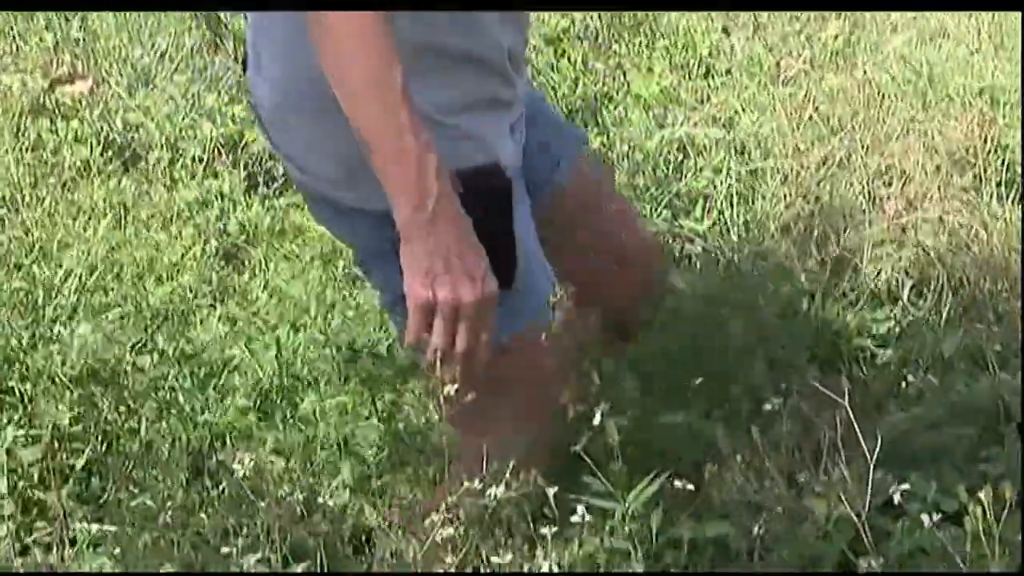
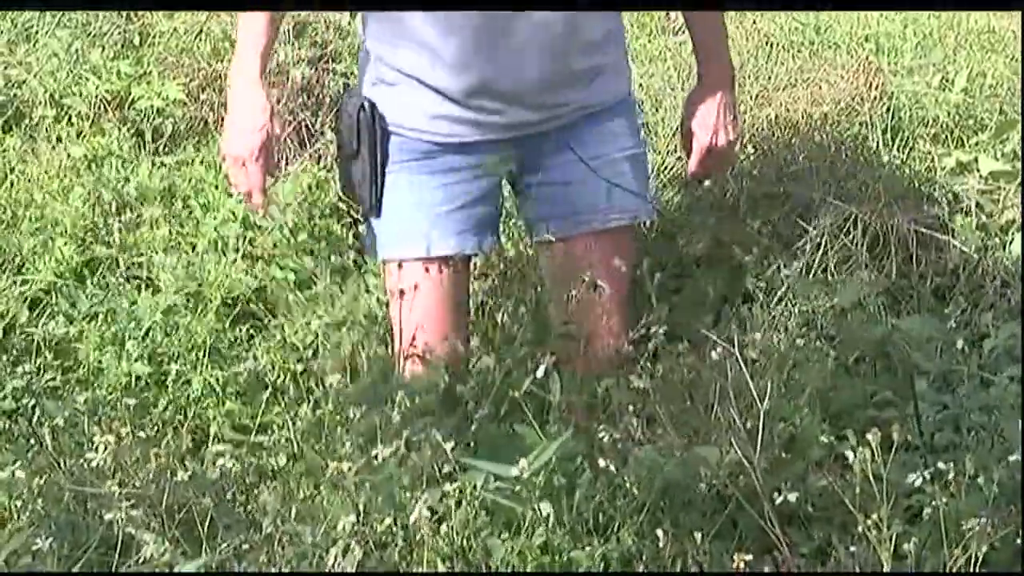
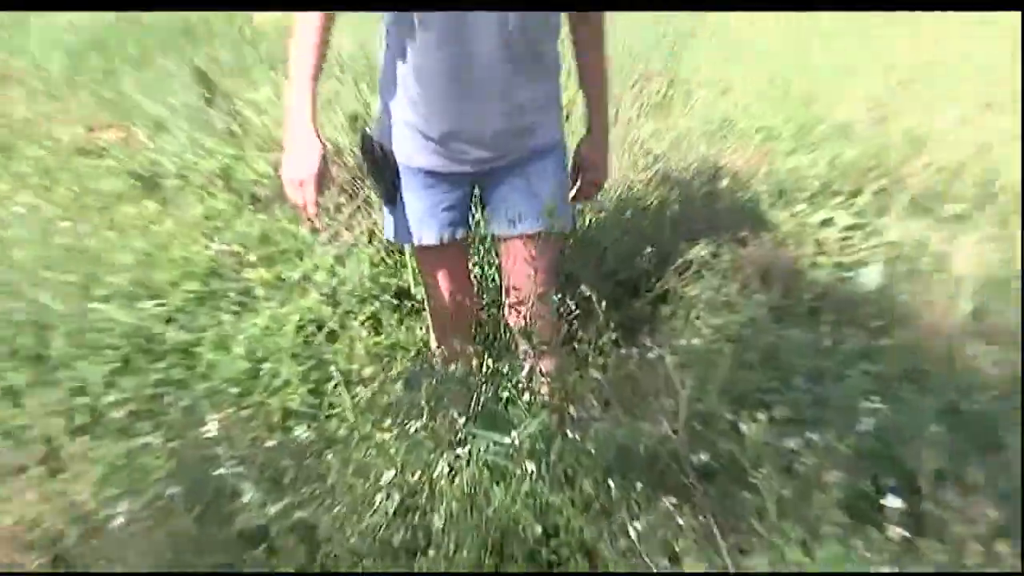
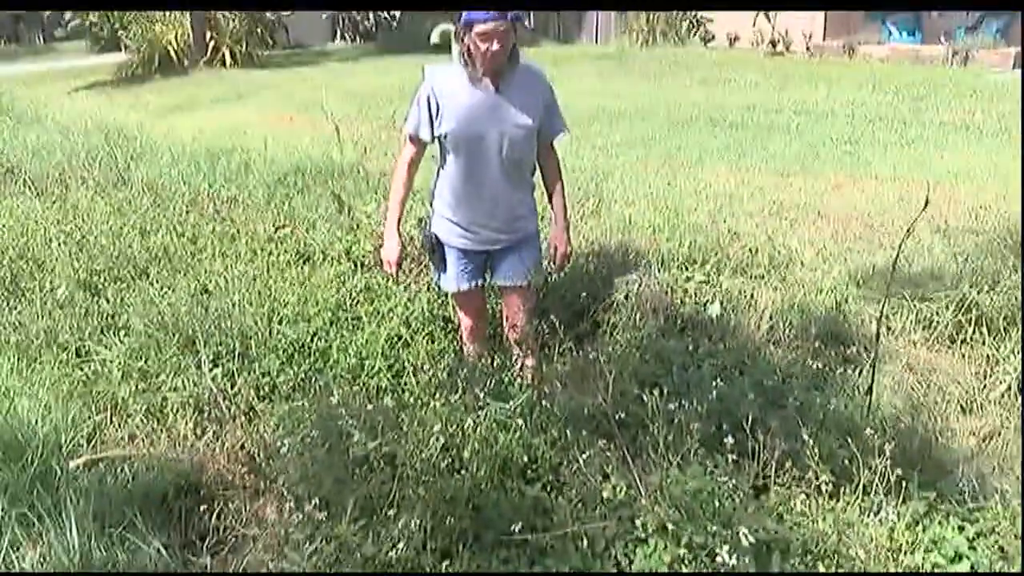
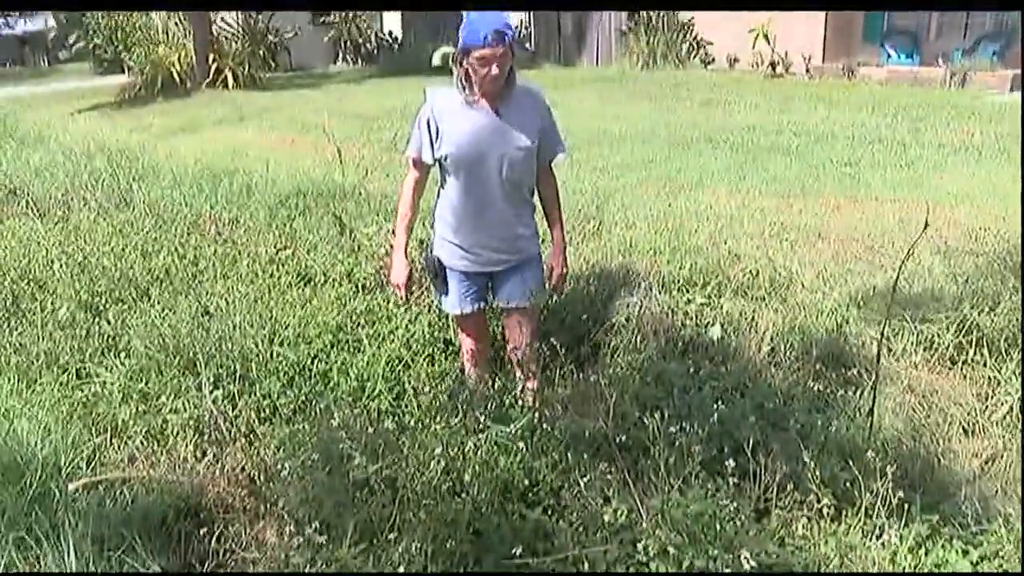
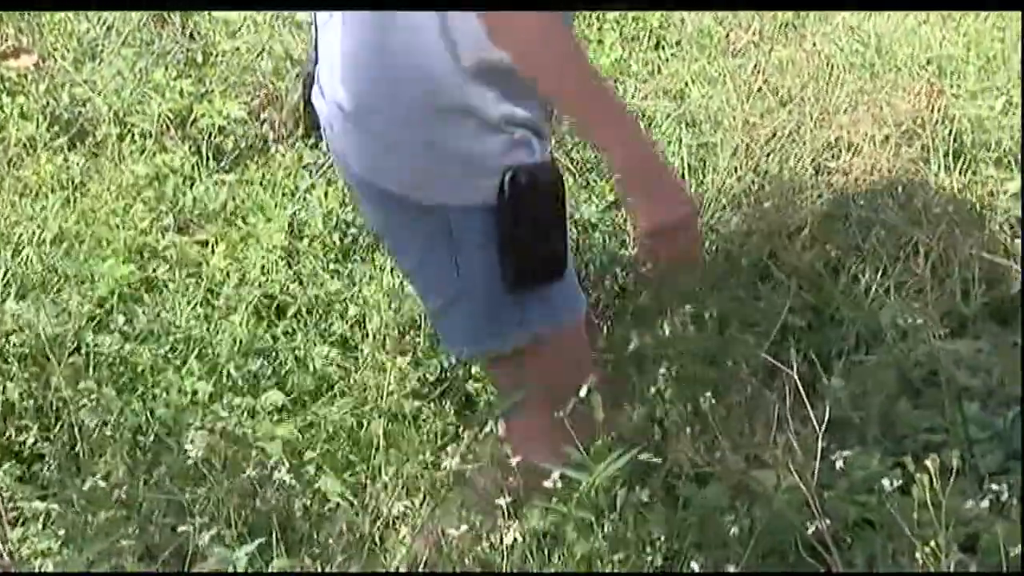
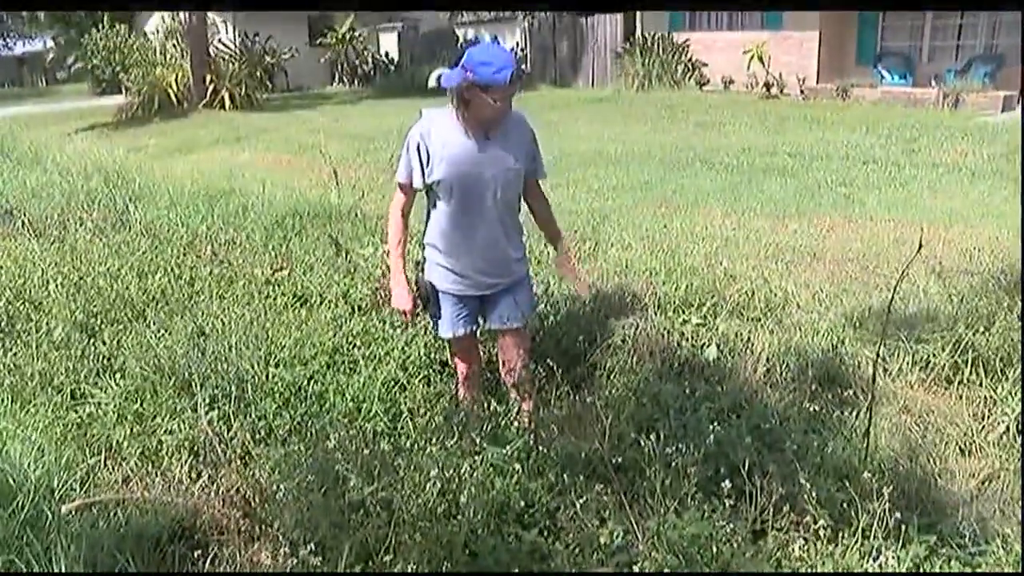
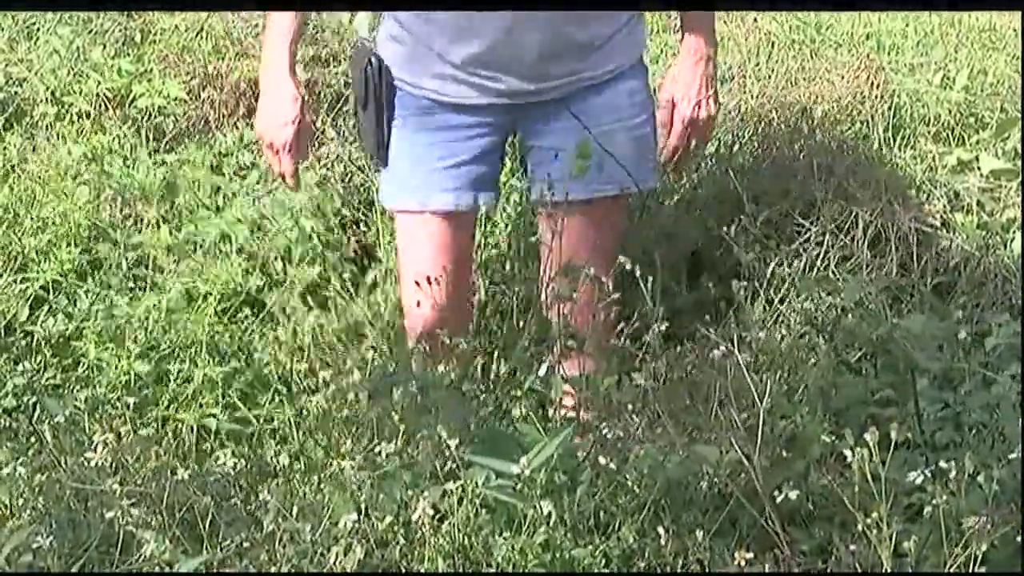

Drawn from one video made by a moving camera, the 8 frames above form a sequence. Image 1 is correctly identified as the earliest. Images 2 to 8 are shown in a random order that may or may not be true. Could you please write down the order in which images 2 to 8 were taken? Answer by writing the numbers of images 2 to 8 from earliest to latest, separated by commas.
6, 2, 8, 3, 4, 5, 7
